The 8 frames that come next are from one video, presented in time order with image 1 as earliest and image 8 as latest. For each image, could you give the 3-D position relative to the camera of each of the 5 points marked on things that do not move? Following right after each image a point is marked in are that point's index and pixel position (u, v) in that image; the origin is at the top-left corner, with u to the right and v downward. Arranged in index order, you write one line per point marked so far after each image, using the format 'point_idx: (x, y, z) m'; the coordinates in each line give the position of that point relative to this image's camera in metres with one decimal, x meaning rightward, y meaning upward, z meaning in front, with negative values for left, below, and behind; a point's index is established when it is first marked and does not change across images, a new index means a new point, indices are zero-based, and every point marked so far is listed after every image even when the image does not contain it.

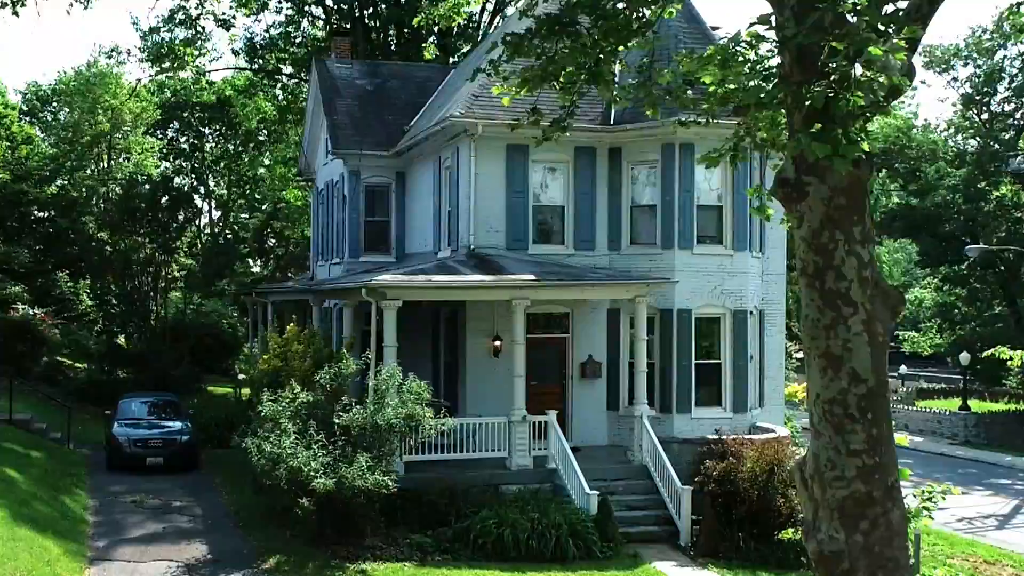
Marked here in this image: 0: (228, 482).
0: (-5.3, -3.6, +17.4) m
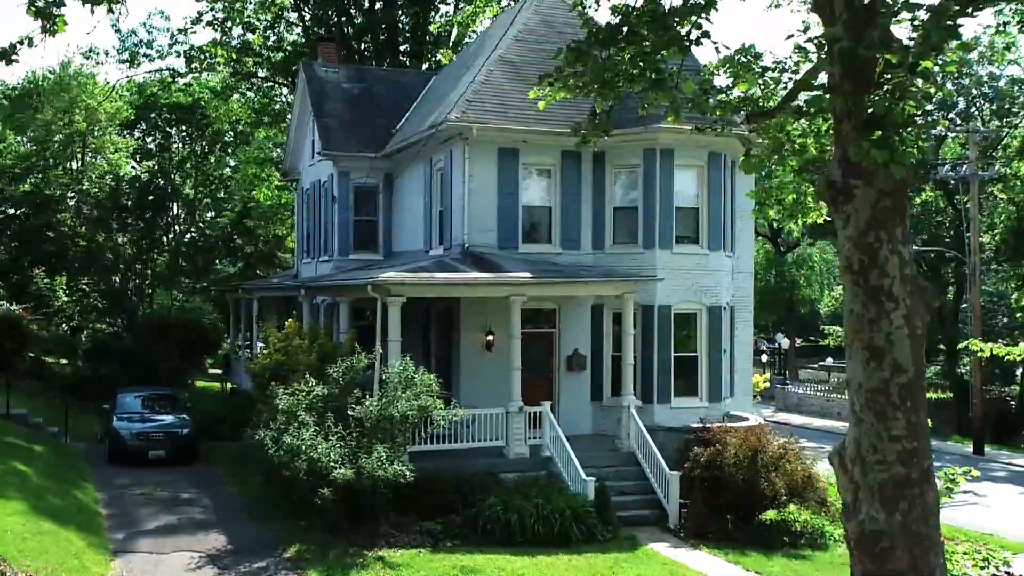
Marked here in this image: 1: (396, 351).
0: (-5.4, -3.6, +17.8) m
1: (-2.1, -1.1, +16.6) m
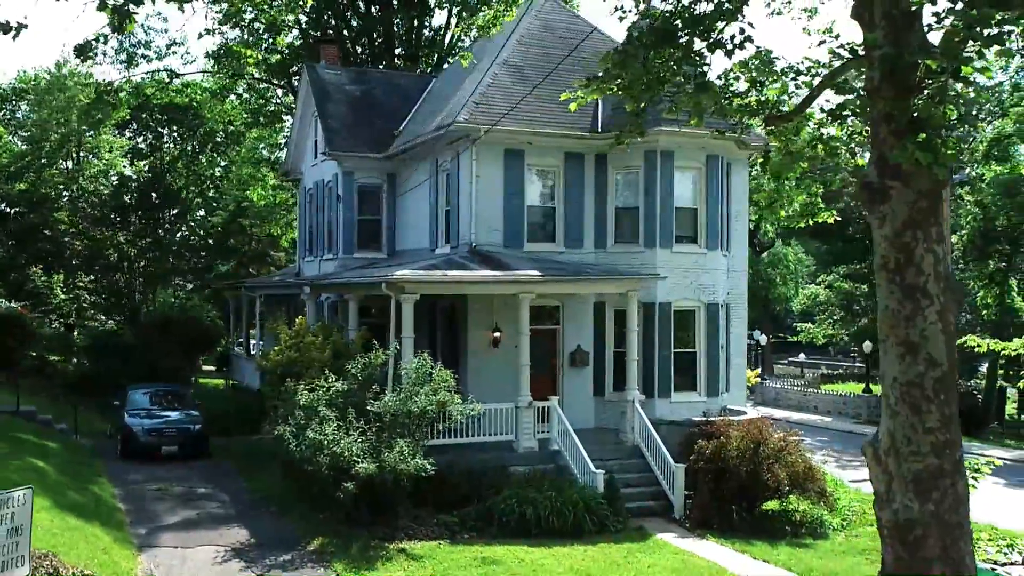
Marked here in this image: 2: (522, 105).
0: (-5.2, -3.5, +18.0) m
1: (-1.9, -1.1, +16.9) m
2: (+0.2, +3.9, +19.4) m
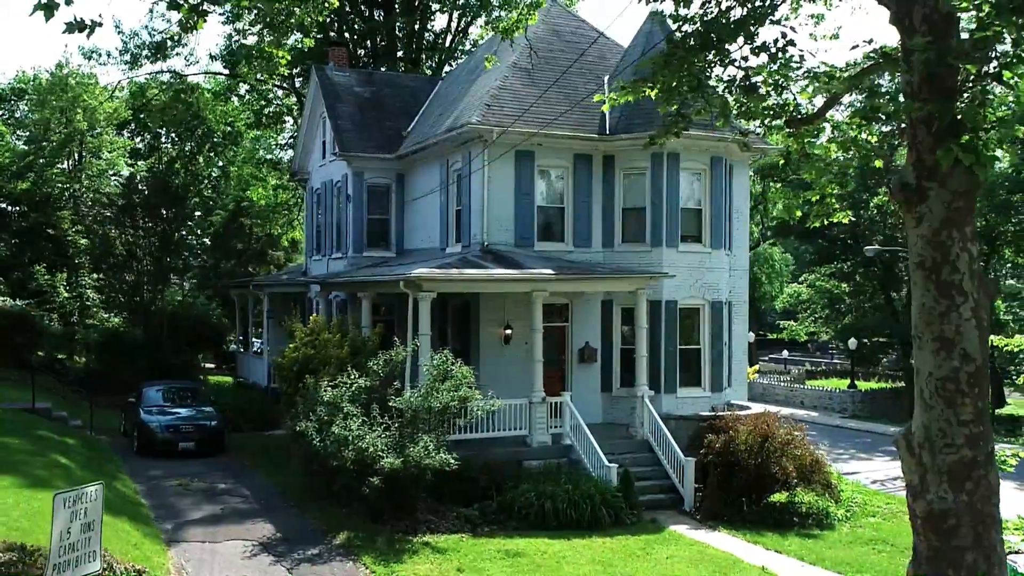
0: (-5.0, -3.5, +18.1) m
1: (-1.6, -1.1, +17.2) m
2: (+0.4, +3.9, +19.7) m
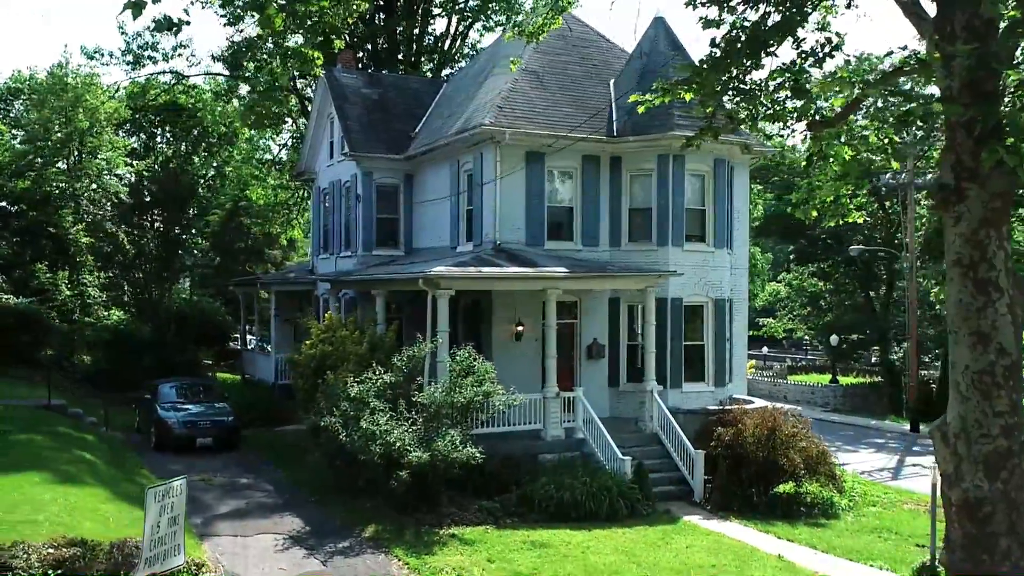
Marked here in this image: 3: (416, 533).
0: (-4.7, -3.5, +18.3) m
1: (-1.3, -1.0, +17.5) m
2: (+0.7, +3.9, +20.1) m
3: (-1.6, -4.1, +15.3) m
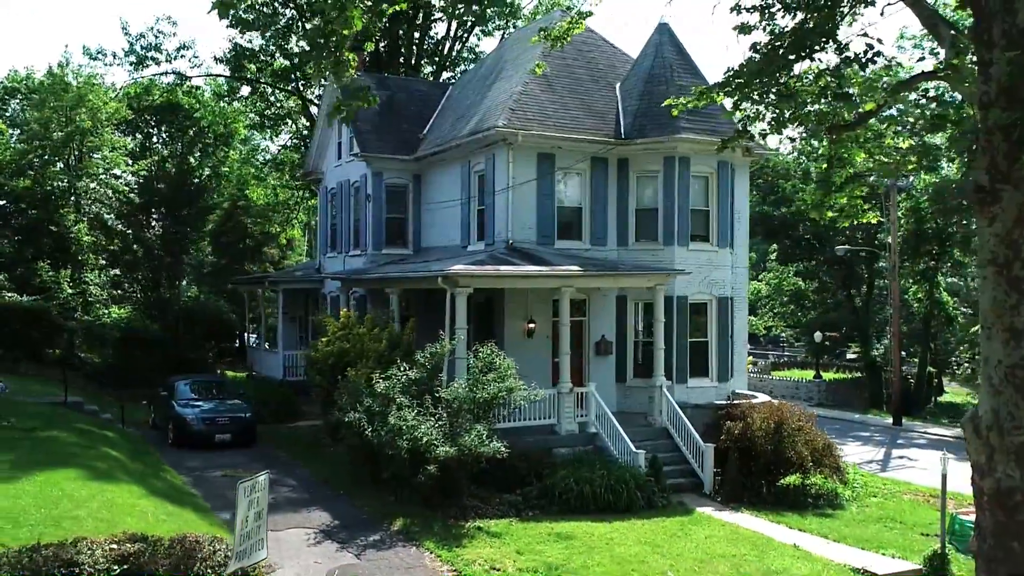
0: (-4.4, -3.4, +18.5) m
1: (-0.9, -1.0, +17.8) m
2: (+0.9, +4.0, +20.5) m
3: (-1.2, -4.0, +15.6) m
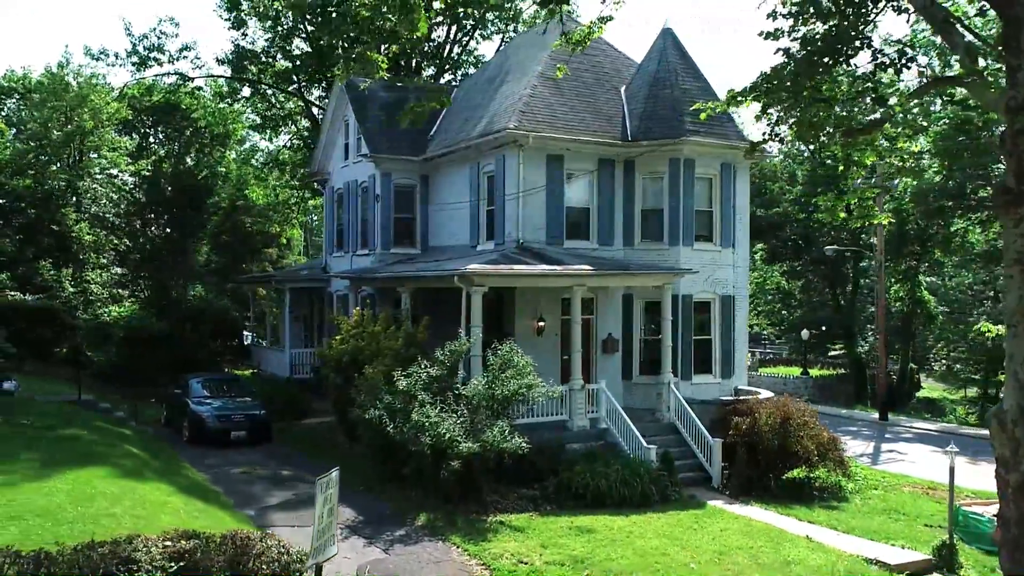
0: (-4.1, -3.4, +18.6) m
1: (-0.6, -1.0, +18.0) m
2: (+1.1, +4.0, +20.8) m
3: (-0.8, -4.0, +15.8) m
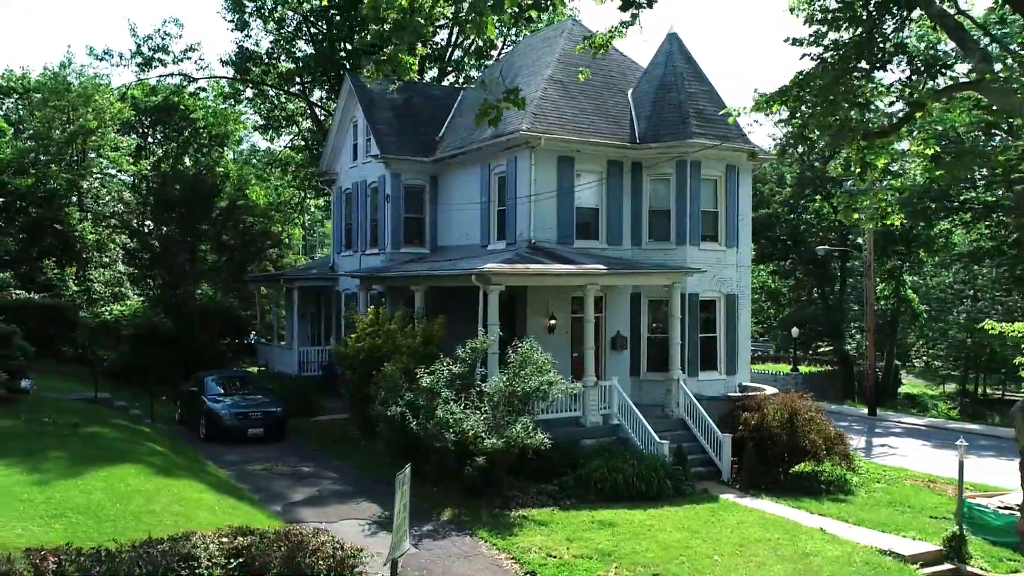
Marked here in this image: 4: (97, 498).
0: (-3.8, -3.4, +18.7) m
1: (-0.3, -0.9, +18.3) m
2: (+1.3, +4.0, +21.1) m
3: (-0.4, -4.0, +16.1) m
4: (-5.9, -3.0, +13.1) m
